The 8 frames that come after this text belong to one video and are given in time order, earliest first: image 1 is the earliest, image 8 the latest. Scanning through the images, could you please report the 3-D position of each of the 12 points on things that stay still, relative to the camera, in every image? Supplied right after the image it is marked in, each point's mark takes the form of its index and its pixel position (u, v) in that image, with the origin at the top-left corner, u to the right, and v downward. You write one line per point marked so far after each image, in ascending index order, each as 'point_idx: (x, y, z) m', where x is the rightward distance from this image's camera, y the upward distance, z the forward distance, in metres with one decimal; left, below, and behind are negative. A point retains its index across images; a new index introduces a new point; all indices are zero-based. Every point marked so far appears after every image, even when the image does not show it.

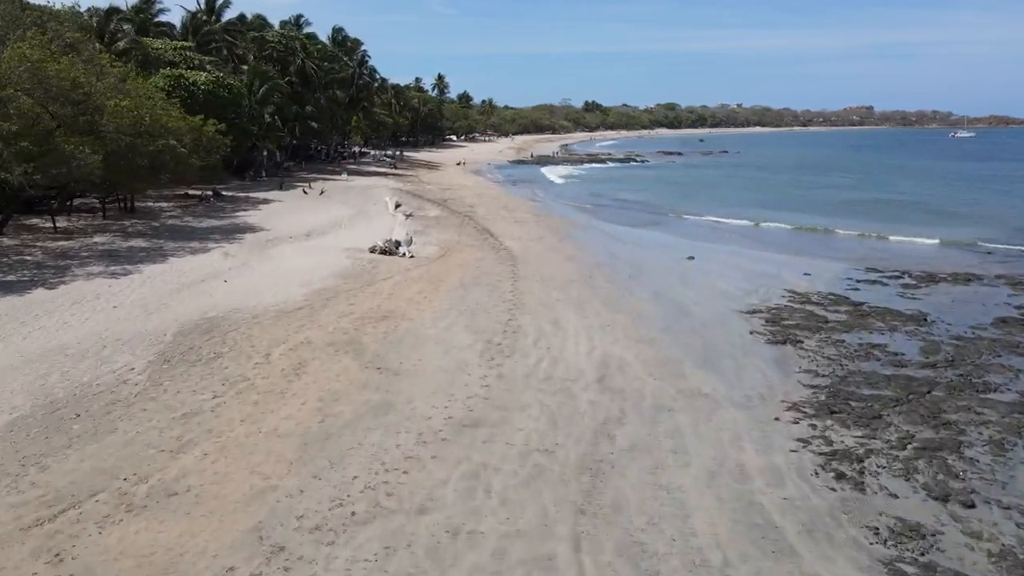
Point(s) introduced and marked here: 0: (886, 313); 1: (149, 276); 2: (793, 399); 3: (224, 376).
0: (+9.6, -0.6, +18.0) m
1: (-9.1, +0.3, +17.7) m
2: (+4.9, -2.0, +12.4) m
3: (-4.9, -1.5, +11.9) m
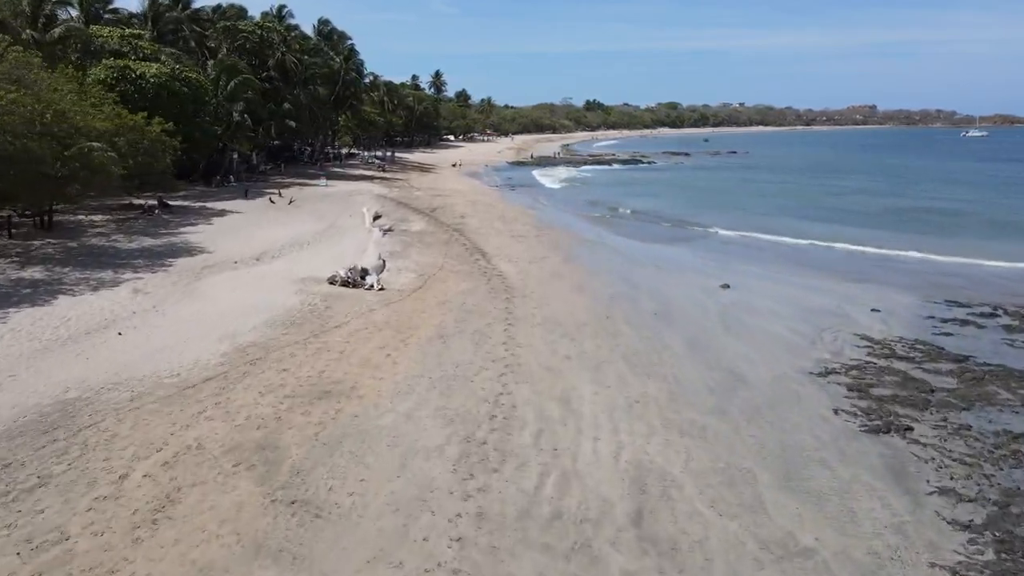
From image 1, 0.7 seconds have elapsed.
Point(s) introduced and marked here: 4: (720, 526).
0: (+9.4, -1.7, +13.4) m
1: (-9.2, -0.7, +13.1) m
2: (+4.8, -3.0, +7.8) m
3: (-5.0, -2.5, +7.3) m
4: (+2.4, -2.8, +8.2) m
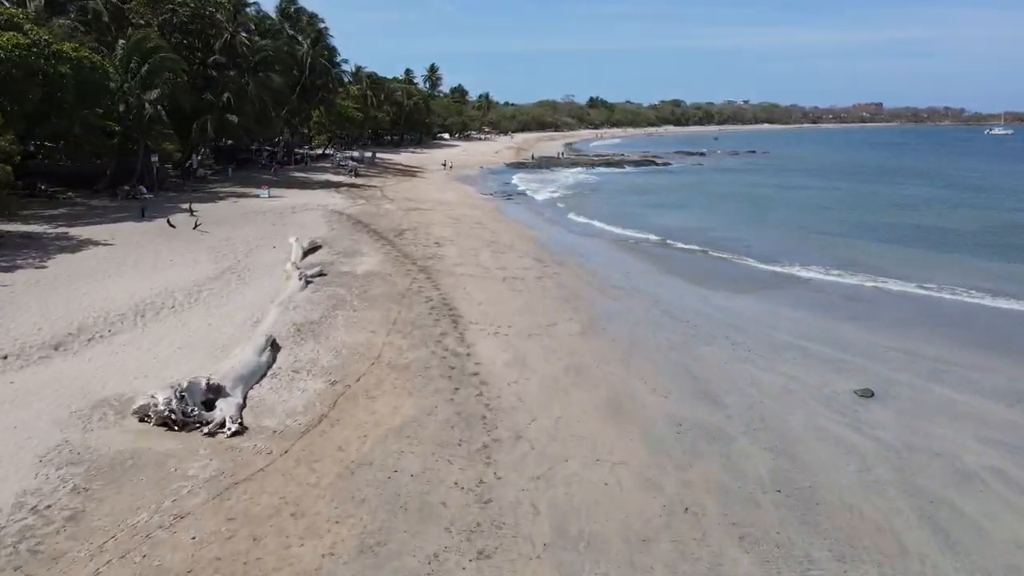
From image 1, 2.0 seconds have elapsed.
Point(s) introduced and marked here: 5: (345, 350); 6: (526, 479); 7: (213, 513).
0: (+9.2, -3.5, +4.6) m
1: (-9.5, -2.6, +4.3) m
2: (+4.5, -4.9, -1.1) m
3: (-5.3, -4.4, -1.5) m
4: (+2.2, -4.7, -0.6) m
5: (-3.0, -1.1, +12.8) m
6: (+0.2, -2.3, +8.7) m
7: (-3.1, -2.4, +7.4) m
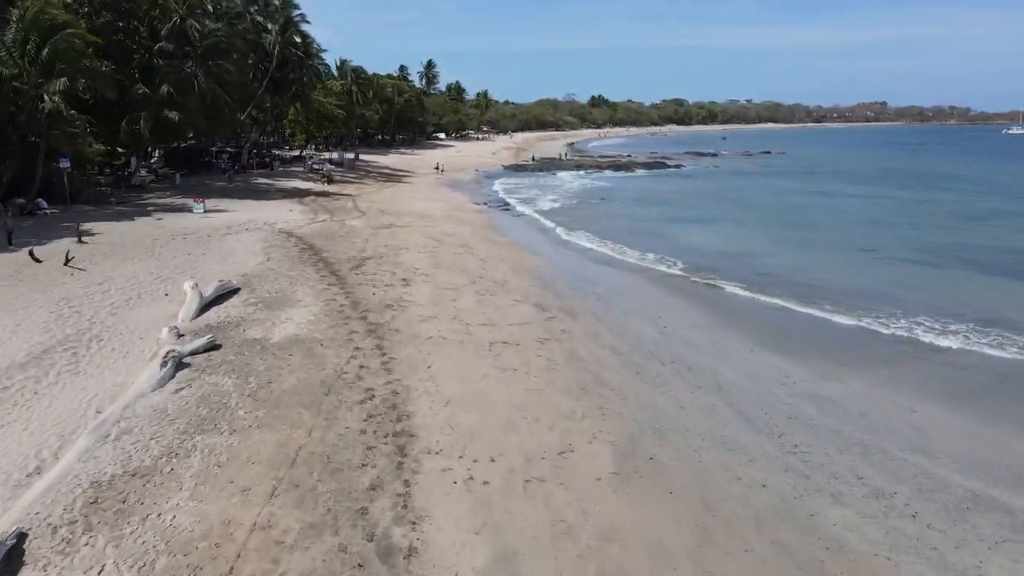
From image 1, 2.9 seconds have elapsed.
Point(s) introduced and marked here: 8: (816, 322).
0: (+9.0, -4.9, -1.7) m
1: (-9.7, -4.0, -2.0) m
2: (+4.3, -6.3, -7.3) m
3: (-5.5, -5.8, -7.8) m
4: (+2.0, -6.0, -6.9) m
5: (-3.2, -2.5, +6.6) m
6: (0.0, -3.7, +2.5) m
7: (-3.3, -3.7, +1.2) m
8: (+6.9, -0.8, +16.1) m
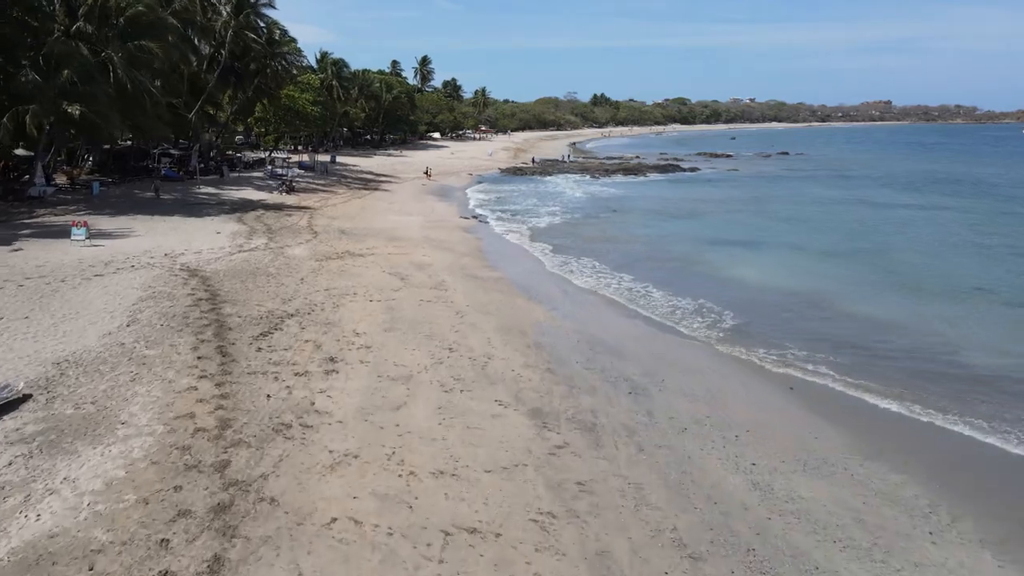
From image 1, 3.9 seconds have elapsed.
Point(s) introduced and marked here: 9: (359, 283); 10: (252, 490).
0: (+8.7, -6.4, -8.4) m
1: (-10.0, -5.5, -8.7) m
2: (+4.0, -7.7, -14.0) m
3: (-5.7, -7.3, -14.5) m
4: (+1.7, -7.5, -13.6) m
5: (-3.5, -4.0, -0.1) m
6: (-0.3, -5.2, -4.2) m
7: (-3.6, -5.2, -5.5) m
8: (+6.6, -2.2, +9.4) m
9: (-3.9, +0.2, +18.3) m
10: (-2.9, -2.2, +7.8) m
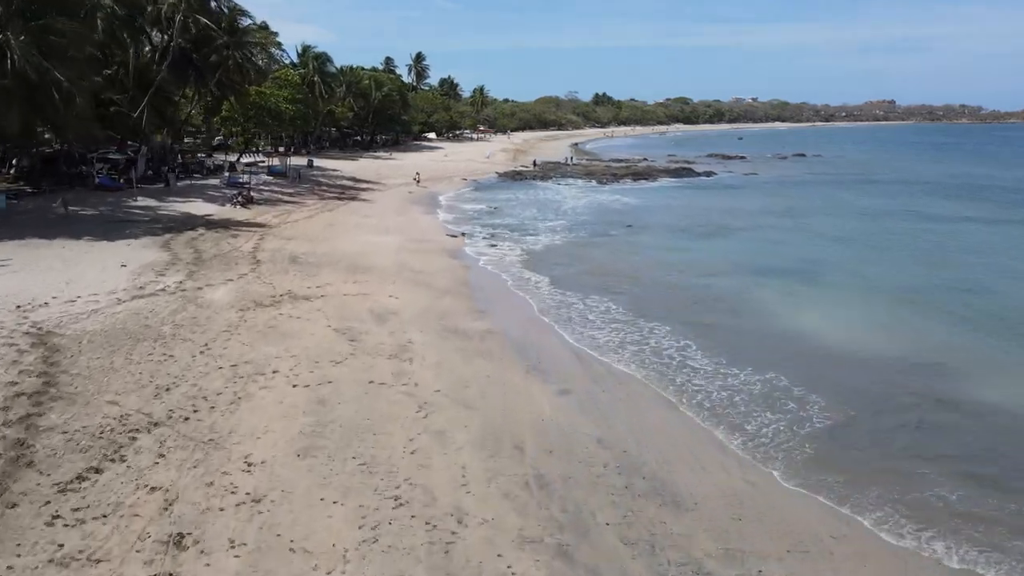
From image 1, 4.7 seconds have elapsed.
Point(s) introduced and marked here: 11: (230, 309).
0: (+8.6, -7.7, -13.7) m
1: (-10.1, -6.7, -14.0) m
2: (+3.9, -9.0, -19.4) m
3: (-5.9, -8.5, -19.8) m
4: (+1.5, -8.8, -18.9) m
5: (-3.7, -5.2, -5.5) m
6: (-0.5, -6.4, -9.6) m
7: (-3.8, -6.5, -10.9) m
8: (+6.5, -3.5, +4.0) m
9: (-4.0, -1.1, +12.9) m
10: (-3.0, -3.4, +2.4) m
11: (-5.9, -0.4, +14.9) m
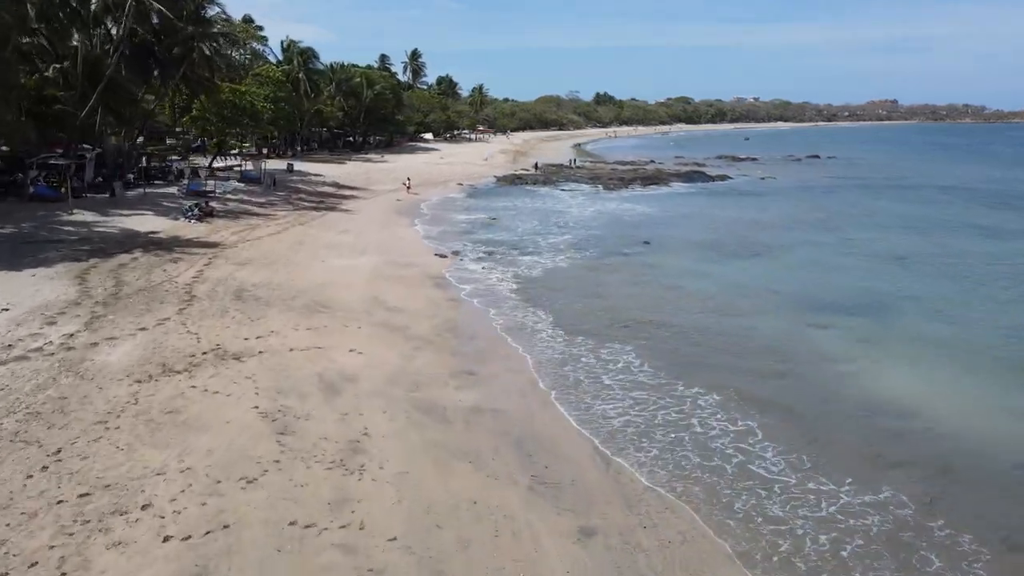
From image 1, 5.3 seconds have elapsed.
0: (+8.5, -8.6, -17.8) m
1: (-10.2, -7.7, -18.1) m
2: (+3.8, -10.0, -23.4) m
3: (-5.9, -9.5, -23.9) m
4: (+1.5, -9.8, -23.0) m
5: (-3.7, -6.2, -9.5) m
6: (-0.5, -7.4, -13.6) m
7: (-3.8, -7.4, -15.0) m
8: (+6.4, -4.5, -0.1) m
9: (-4.1, -2.1, +8.9) m
10: (-3.1, -4.4, -1.6) m
11: (-6.0, -1.4, +10.8) m
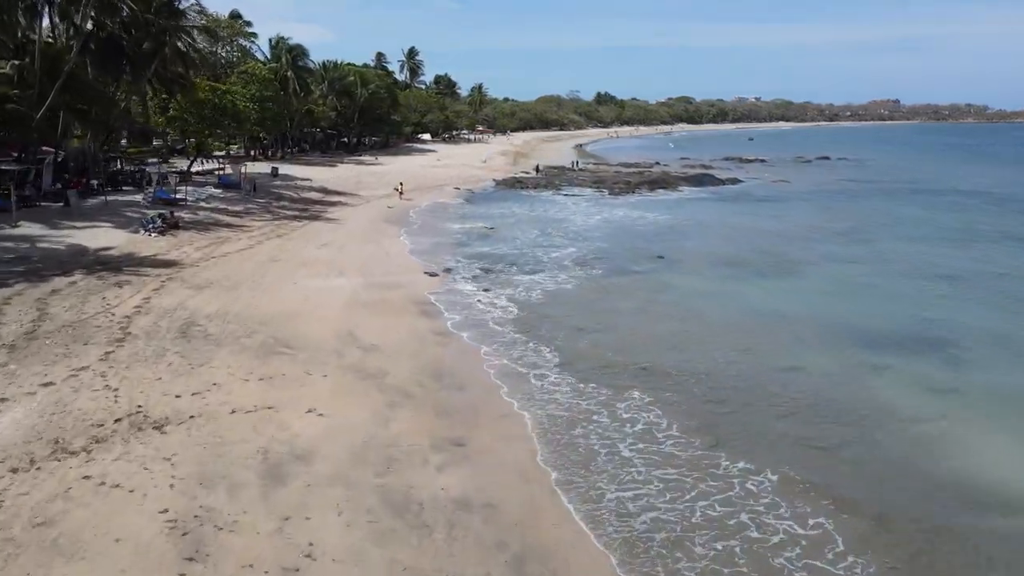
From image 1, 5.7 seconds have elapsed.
0: (+8.5, -9.3, -20.5) m
1: (-10.2, -8.4, -20.8) m
2: (+3.8, -10.7, -26.1) m
3: (-6.0, -10.2, -26.6) m
4: (+1.4, -10.5, -25.7) m
5: (-3.7, -6.9, -12.2) m
6: (-0.5, -8.1, -16.3) m
7: (-3.9, -8.1, -17.6) m
8: (+6.4, -5.2, -2.7) m
9: (-4.1, -2.7, +6.2) m
10: (-3.1, -5.1, -4.3) m
11: (-6.0, -2.1, +8.2) m
